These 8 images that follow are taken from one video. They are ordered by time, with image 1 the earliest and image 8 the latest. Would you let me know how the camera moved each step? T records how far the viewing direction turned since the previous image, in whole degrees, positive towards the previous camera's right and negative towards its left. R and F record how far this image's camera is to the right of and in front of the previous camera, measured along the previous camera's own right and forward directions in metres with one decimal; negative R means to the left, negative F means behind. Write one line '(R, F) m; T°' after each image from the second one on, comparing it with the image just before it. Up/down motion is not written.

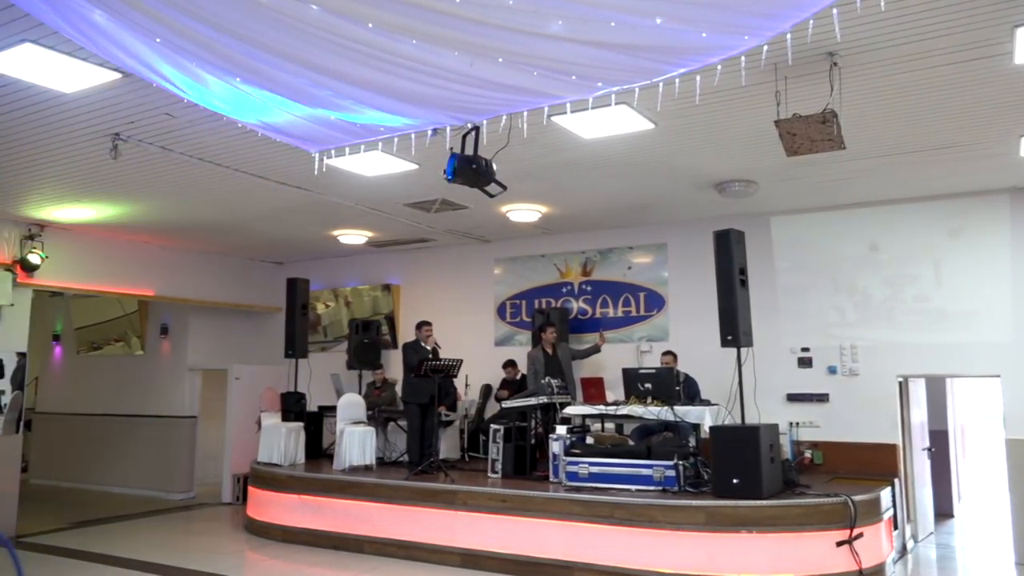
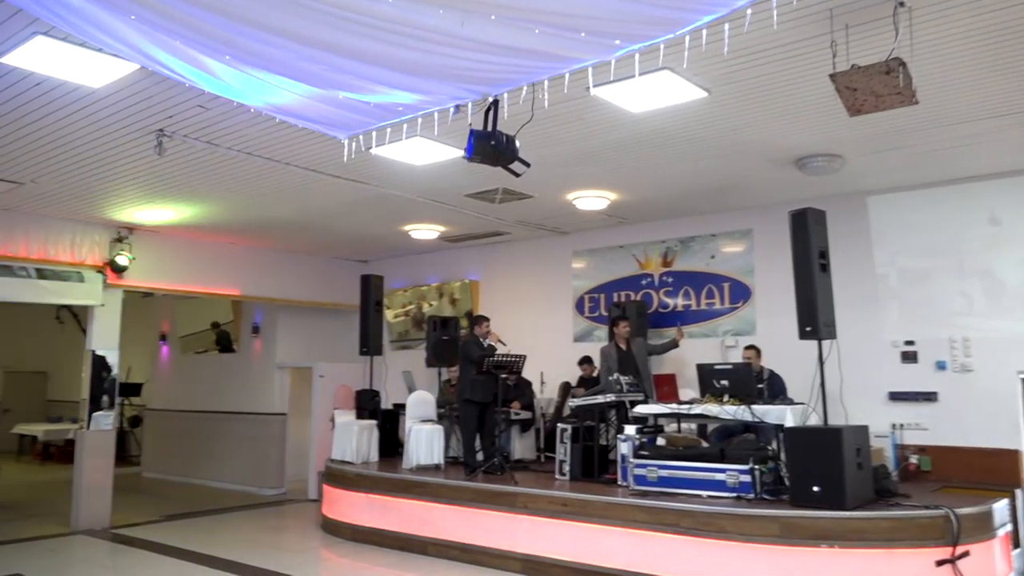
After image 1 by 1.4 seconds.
(+0.5, +0.4) m; -8°
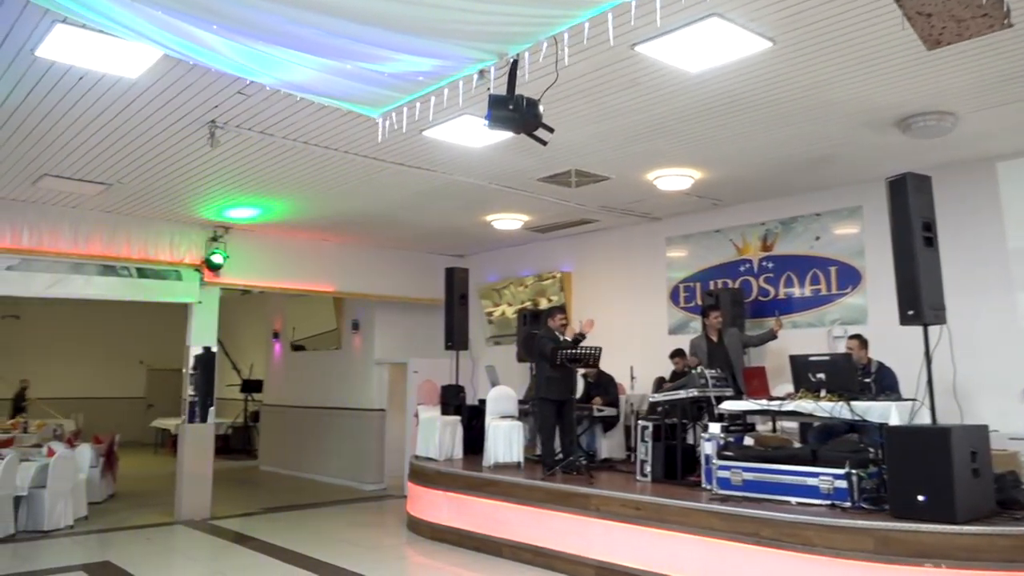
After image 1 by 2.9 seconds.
(+0.5, +0.4) m; -10°
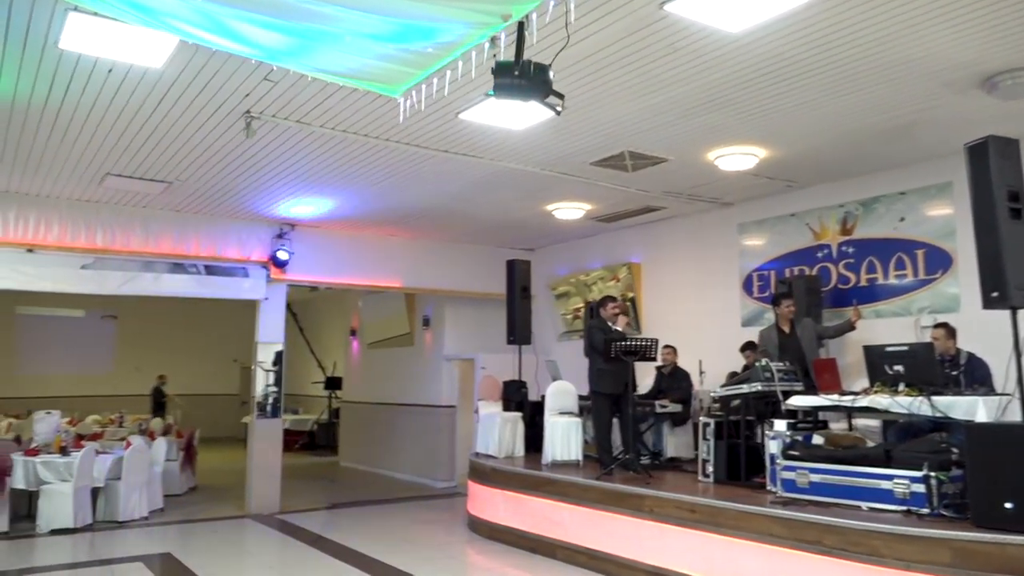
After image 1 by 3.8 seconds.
(+0.4, +0.3) m; -7°
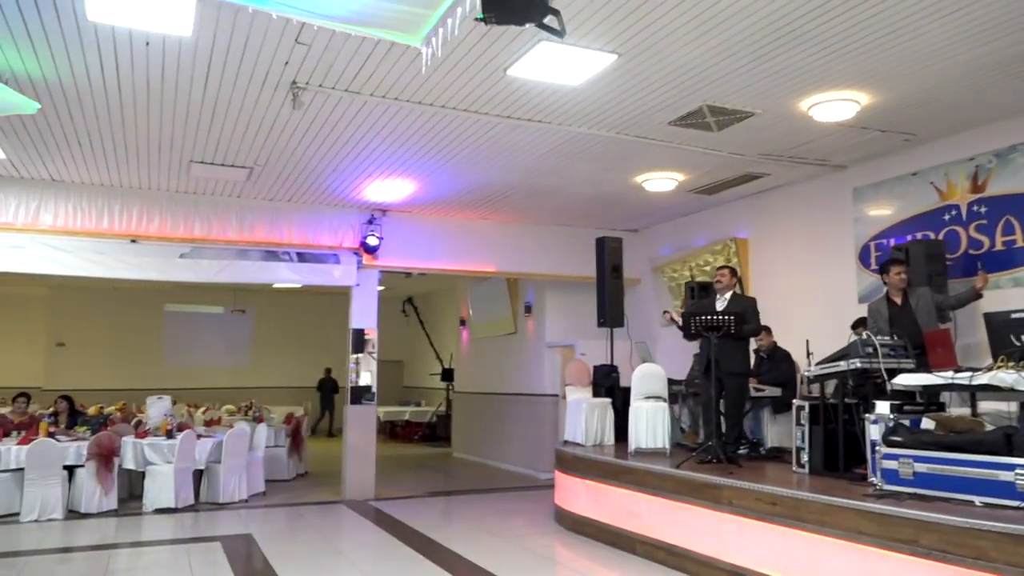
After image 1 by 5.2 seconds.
(+0.5, +0.4) m; -10°
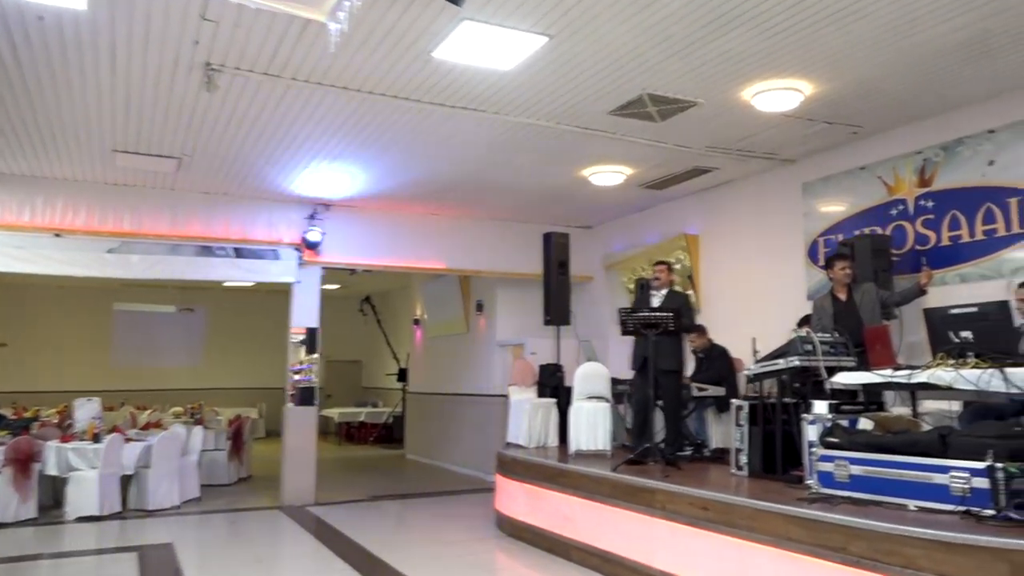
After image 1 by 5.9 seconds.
(+0.3, +0.2) m; +2°
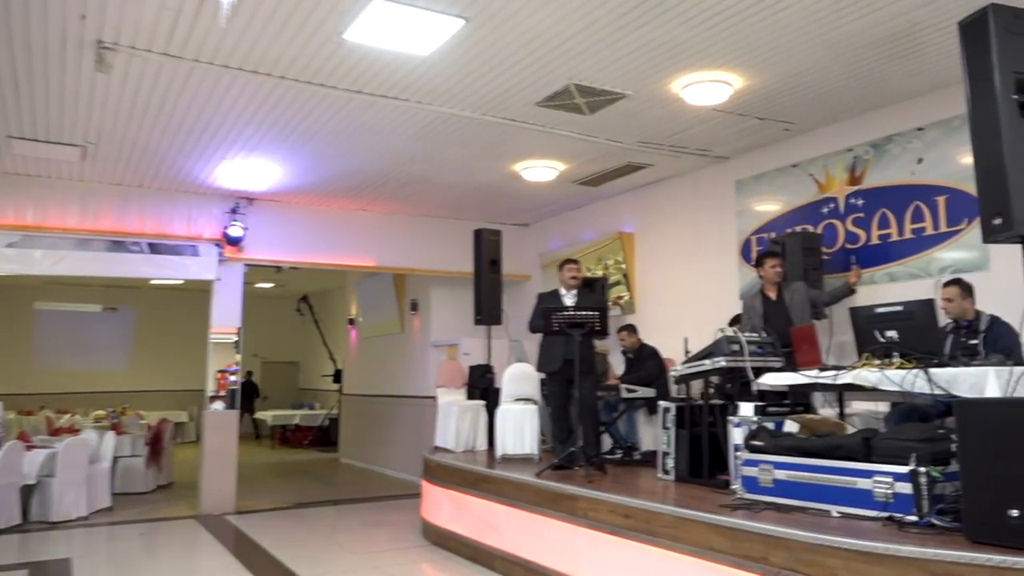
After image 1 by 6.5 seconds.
(+0.2, +0.2) m; +4°
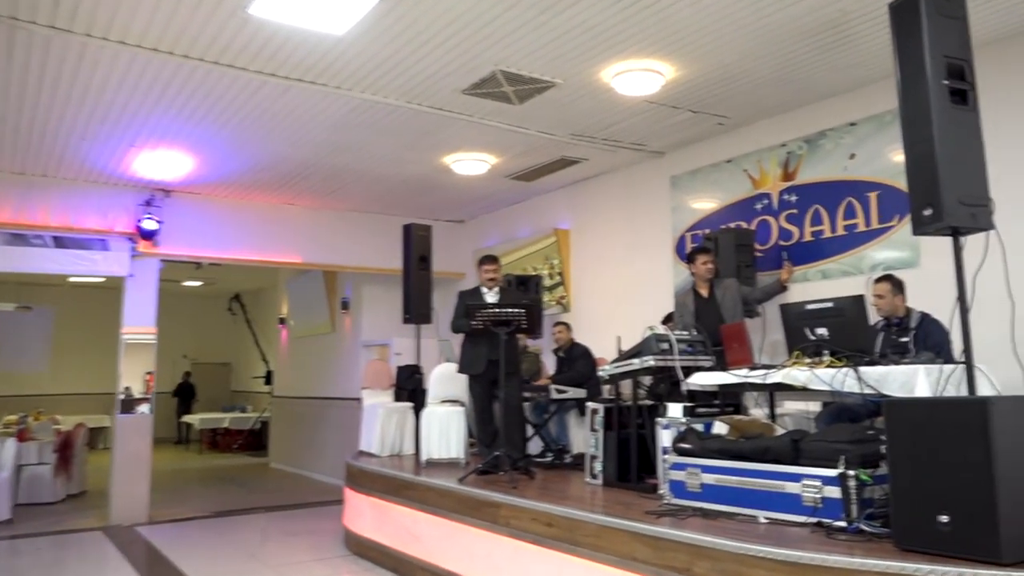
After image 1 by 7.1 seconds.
(+0.1, +0.2) m; +4°
